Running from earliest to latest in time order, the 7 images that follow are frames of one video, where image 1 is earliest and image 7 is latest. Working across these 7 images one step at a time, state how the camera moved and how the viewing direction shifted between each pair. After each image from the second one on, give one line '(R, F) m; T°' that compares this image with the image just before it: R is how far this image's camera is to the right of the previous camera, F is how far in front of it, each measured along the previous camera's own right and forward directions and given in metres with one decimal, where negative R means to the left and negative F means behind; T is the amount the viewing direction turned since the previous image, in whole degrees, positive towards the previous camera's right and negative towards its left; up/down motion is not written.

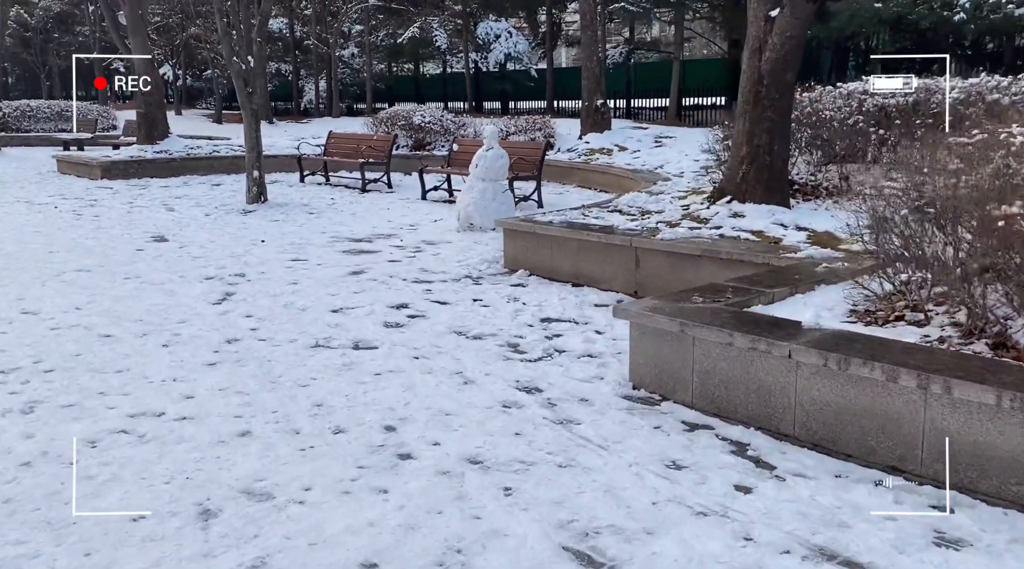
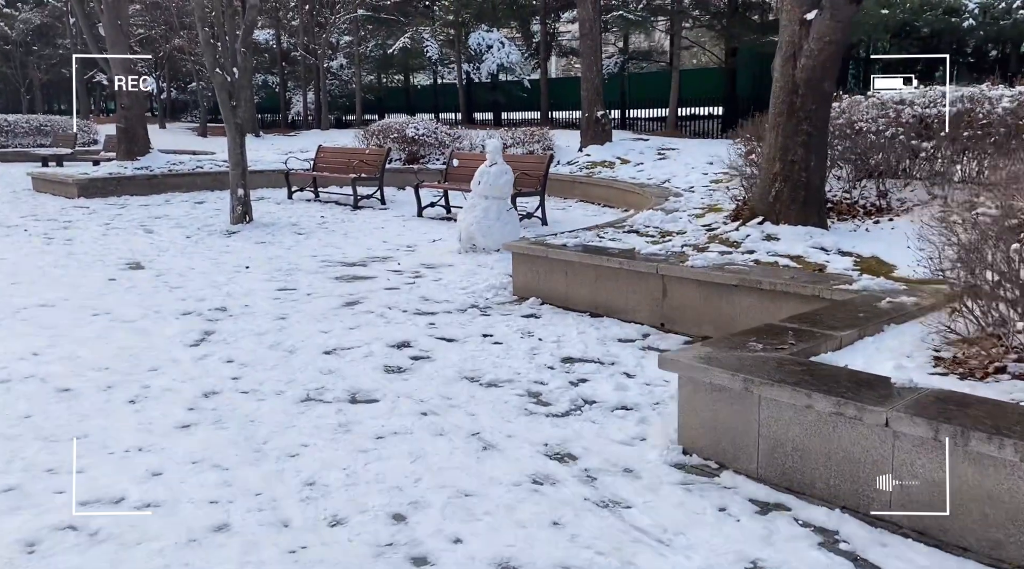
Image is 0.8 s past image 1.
(-0.2, +0.8) m; +1°
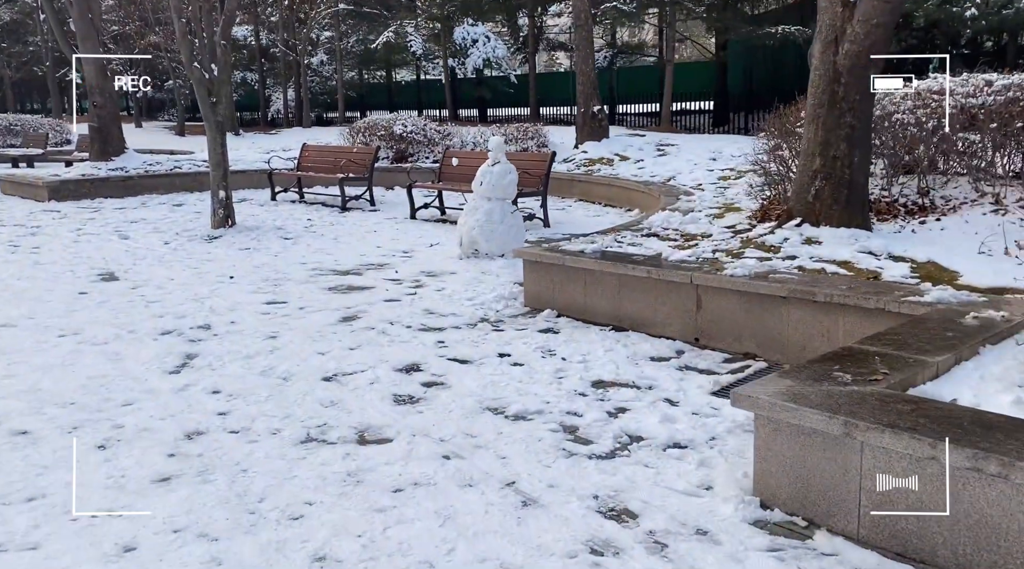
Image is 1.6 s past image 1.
(-0.2, +0.8) m; +1°
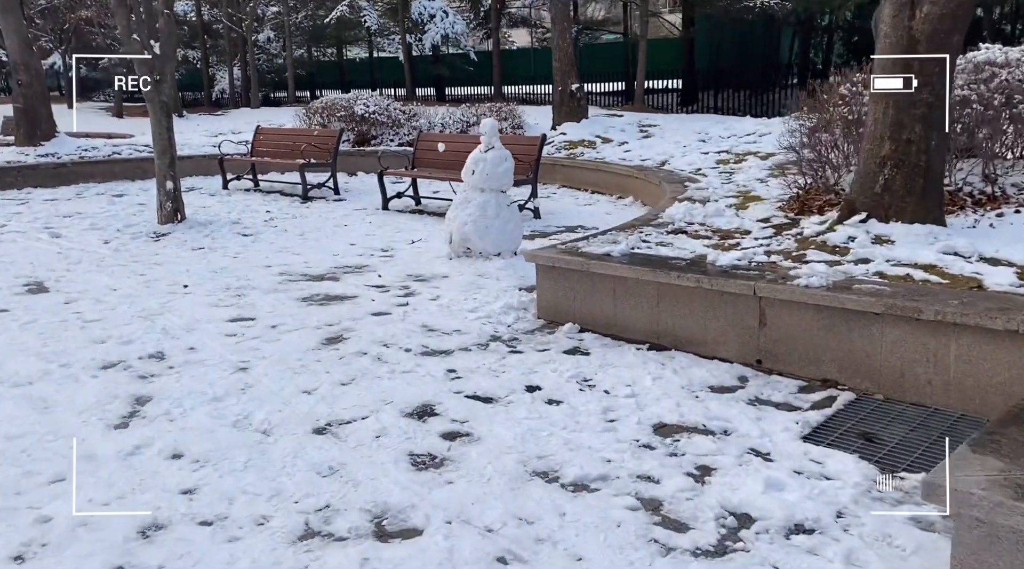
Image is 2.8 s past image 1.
(-0.4, +1.2) m; +3°
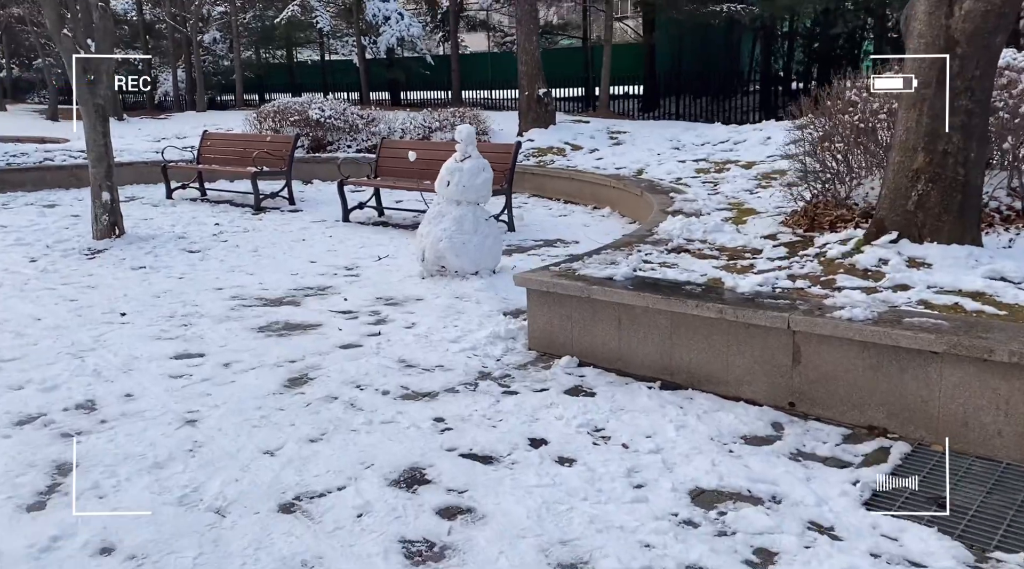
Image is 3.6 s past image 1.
(-0.2, +0.8) m; +3°
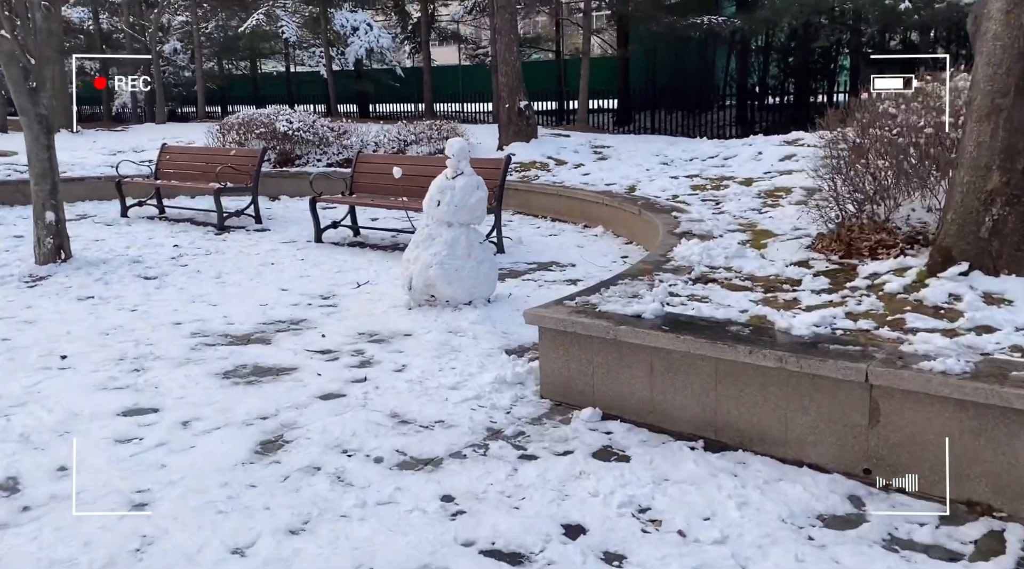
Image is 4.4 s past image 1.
(-0.2, +0.8) m; +2°
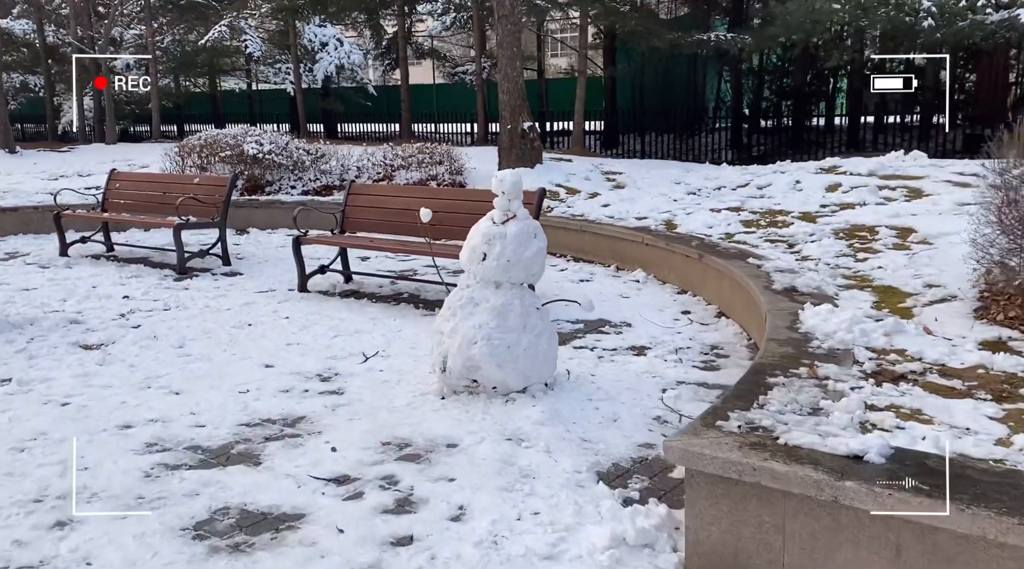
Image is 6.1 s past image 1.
(-0.6, +1.8) m; +2°
